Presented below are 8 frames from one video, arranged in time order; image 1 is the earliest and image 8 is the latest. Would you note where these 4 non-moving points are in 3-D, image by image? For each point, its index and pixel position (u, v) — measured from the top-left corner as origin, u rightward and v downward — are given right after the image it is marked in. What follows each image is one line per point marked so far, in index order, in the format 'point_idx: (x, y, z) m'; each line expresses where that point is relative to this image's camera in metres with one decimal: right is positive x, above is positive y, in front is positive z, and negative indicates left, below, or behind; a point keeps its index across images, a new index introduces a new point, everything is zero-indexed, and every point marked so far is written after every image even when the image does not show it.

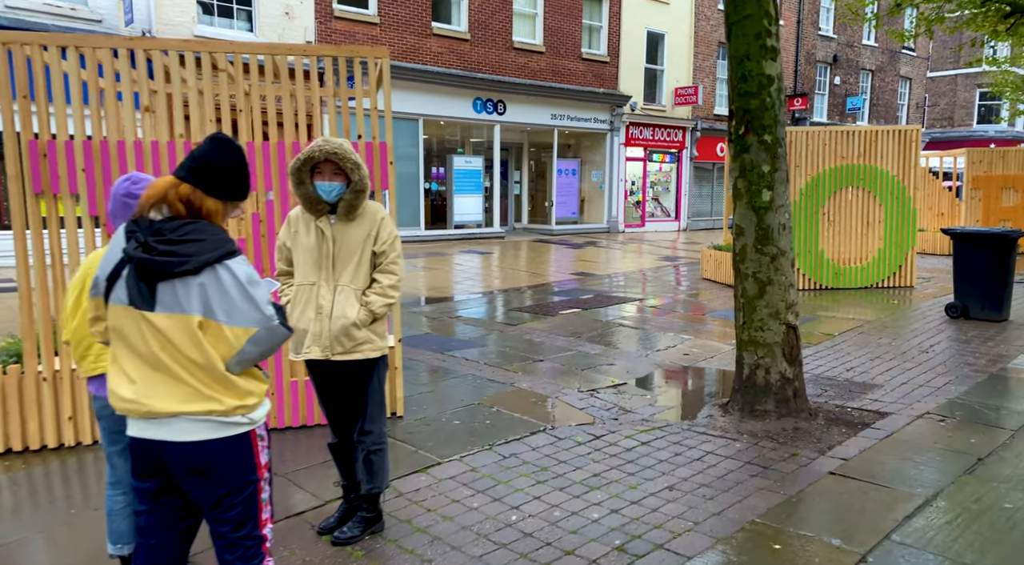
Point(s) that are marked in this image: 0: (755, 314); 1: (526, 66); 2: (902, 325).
0: (+1.5, -0.2, +4.8) m
1: (+0.4, +5.2, +18.9) m
2: (+4.2, -0.5, +8.5) m
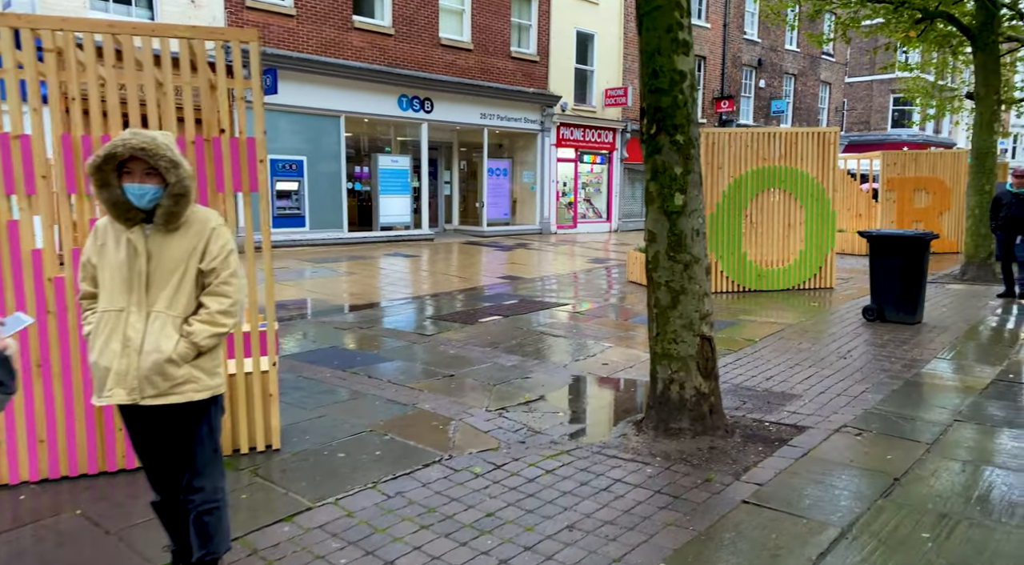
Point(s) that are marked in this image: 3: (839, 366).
0: (+0.9, -0.3, +4.5) m
1: (-1.4, +5.2, +18.5) m
2: (+3.3, -0.5, +8.4) m
3: (+2.8, -0.7, +6.6) m
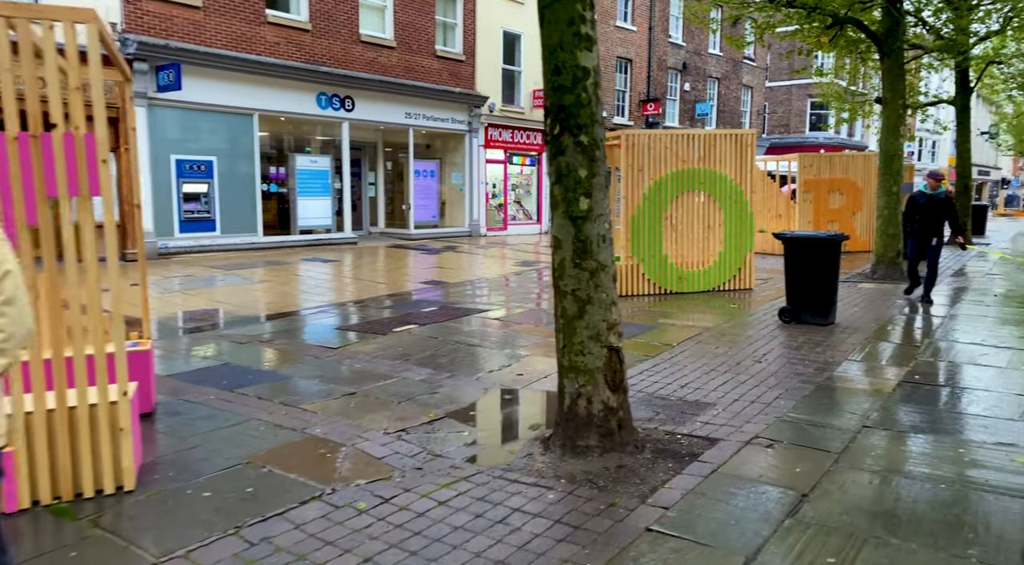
0: (+0.3, -0.3, +4.3) m
1: (-3.2, +5.1, +18.0) m
2: (+2.4, -0.5, +8.3) m
3: (+2.0, -0.7, +6.5) m
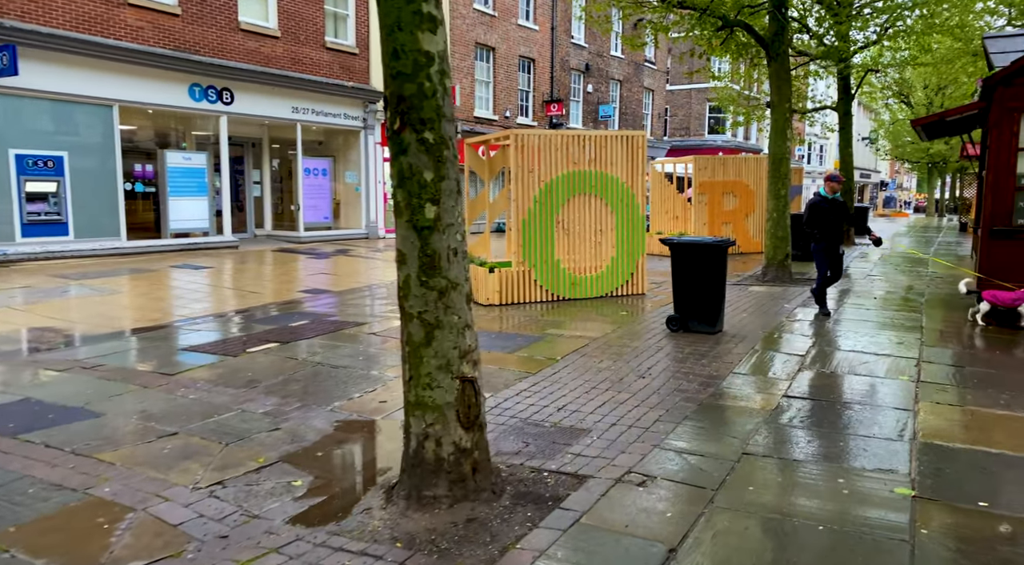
0: (-0.4, -0.4, +3.7) m
1: (-5.6, +5.0, +16.9) m
2: (+1.2, -0.6, +8.0) m
3: (+1.0, -0.8, +6.1) m
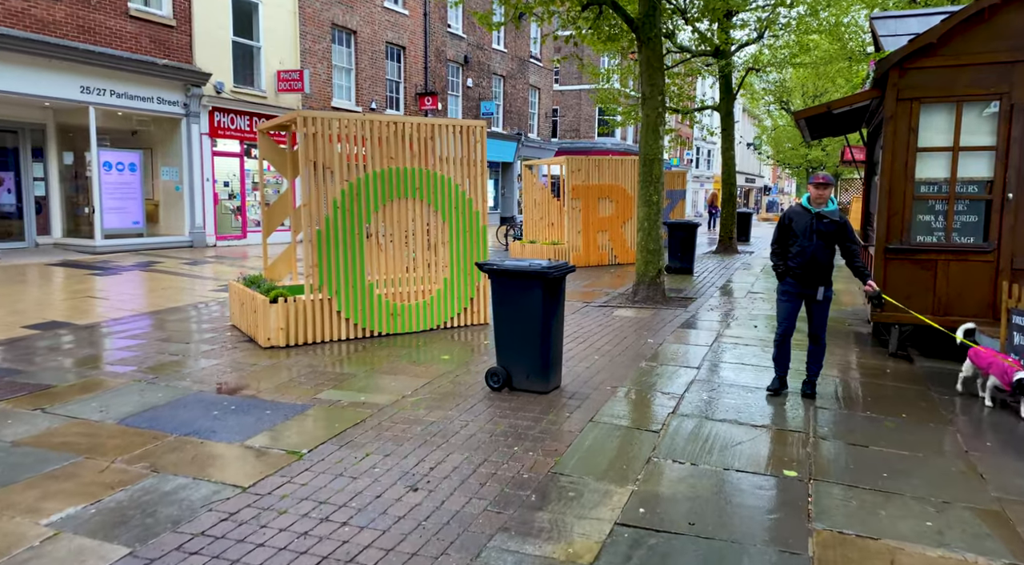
0: (-1.7, -0.7, +1.2) m
1: (-8.5, +4.7, +13.6) m
2: (-0.6, -0.9, +5.7) m
3: (-0.6, -1.2, +3.8) m
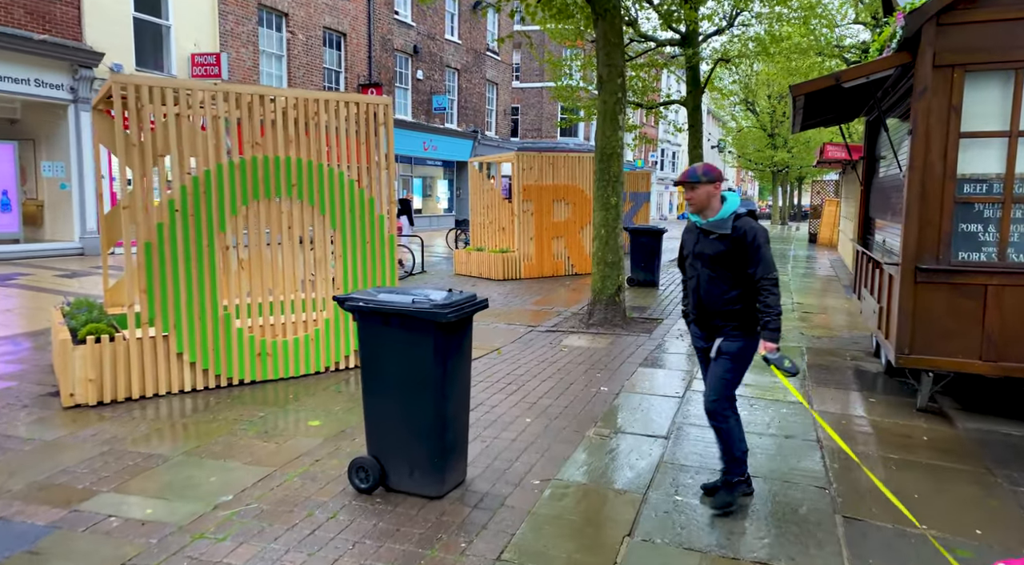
0: (-2.1, -1.0, -0.9) m
1: (-9.5, +4.4, +11.2) m
2: (-1.2, -1.2, +3.6) m
3: (-1.1, -1.4, +1.7) m
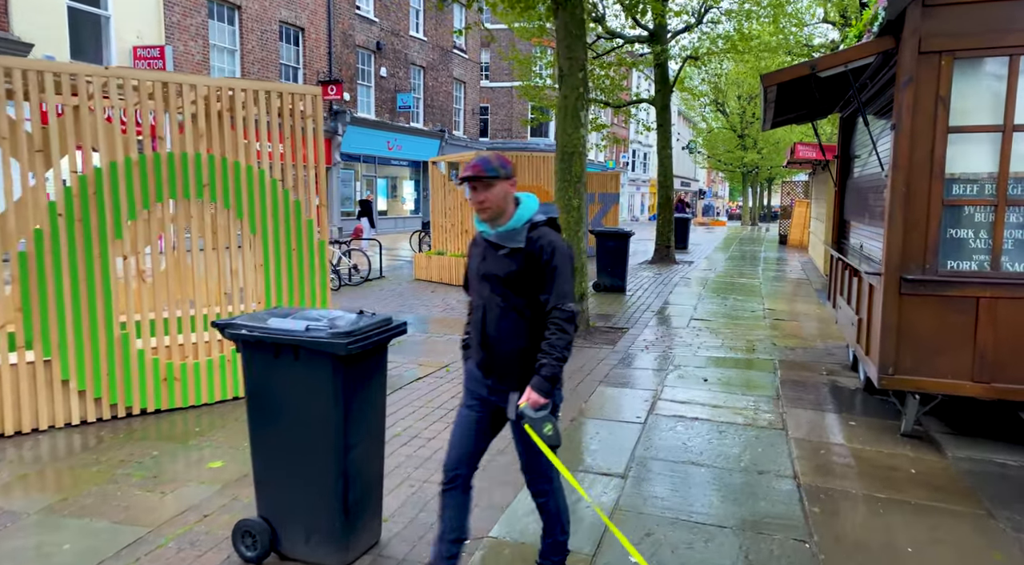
0: (-2.3, -1.1, -1.7) m
1: (-10.1, +4.3, +10.2) m
2: (-1.6, -1.3, +2.9) m
3: (-1.4, -1.5, +1.0) m
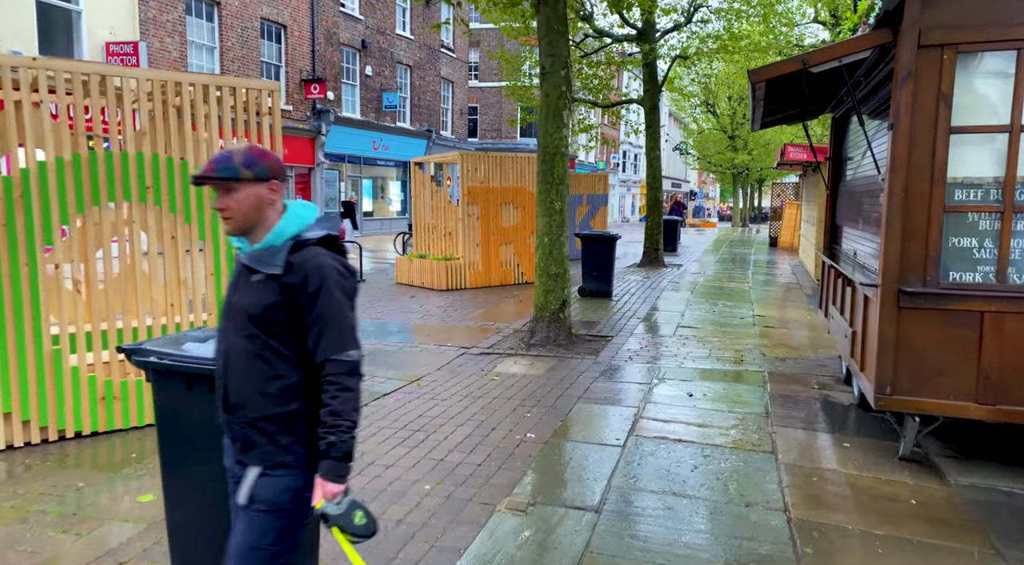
0: (-2.4, -1.1, -2.1) m
1: (-10.3, +4.2, +9.6) m
2: (-1.7, -1.3, +2.4) m
3: (-1.5, -1.6, +0.6) m
